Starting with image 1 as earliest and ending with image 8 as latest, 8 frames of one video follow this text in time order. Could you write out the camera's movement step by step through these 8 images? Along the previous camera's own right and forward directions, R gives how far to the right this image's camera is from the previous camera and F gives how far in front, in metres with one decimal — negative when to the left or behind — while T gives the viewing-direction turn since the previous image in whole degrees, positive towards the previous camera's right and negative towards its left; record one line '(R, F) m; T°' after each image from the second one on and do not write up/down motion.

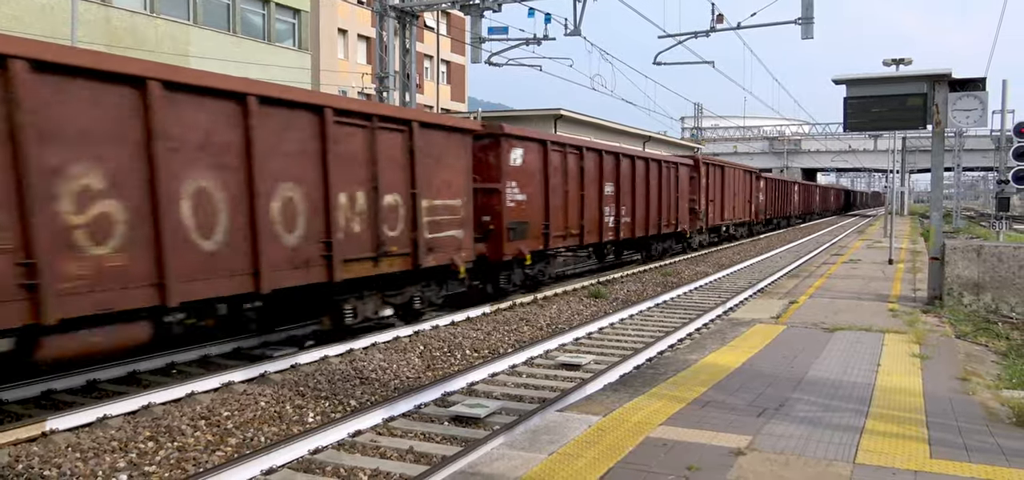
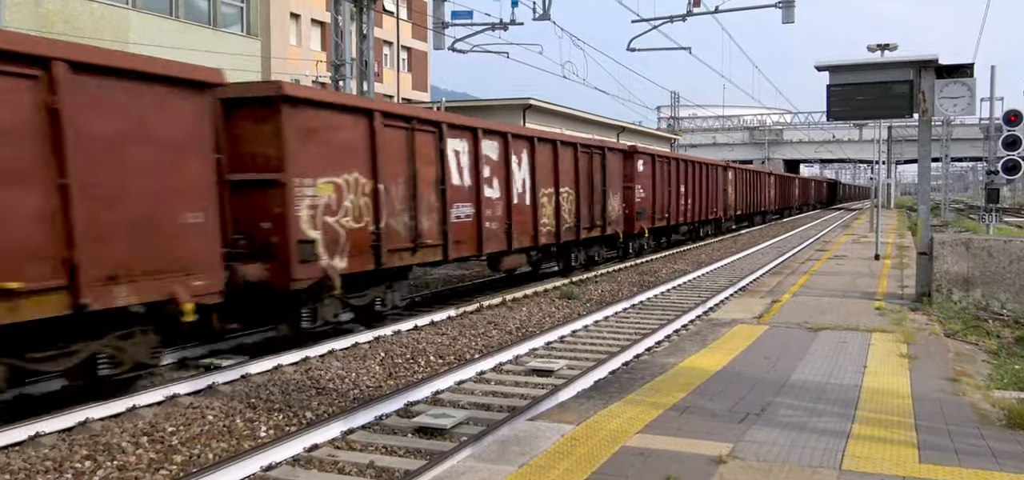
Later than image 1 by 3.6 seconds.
(0.0, +0.6) m; +2°
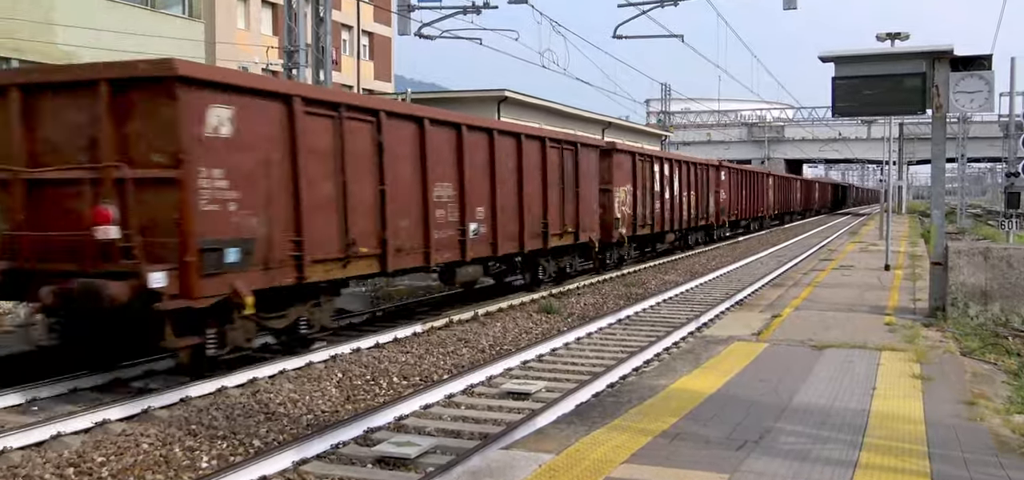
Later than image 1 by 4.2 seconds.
(+0.1, +0.9) m; +1°
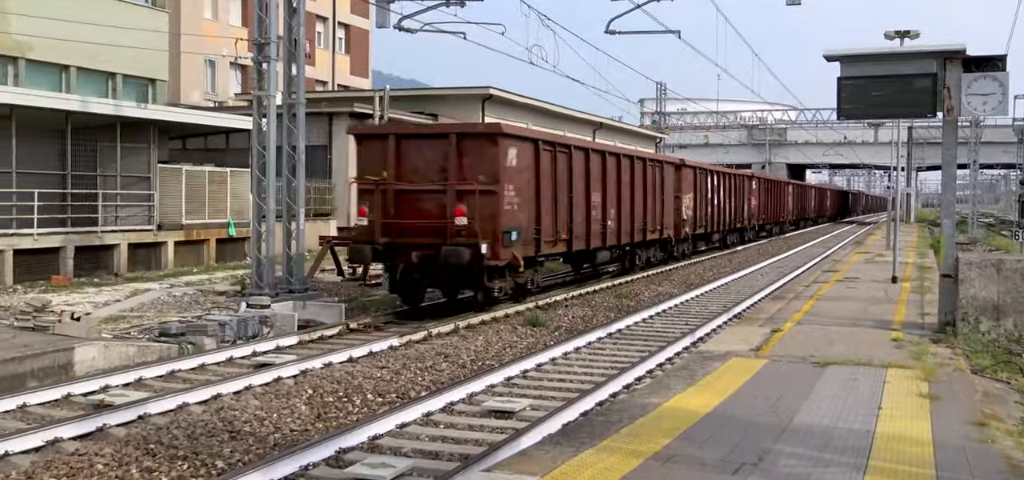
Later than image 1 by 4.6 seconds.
(+0.1, +0.5) m; +1°
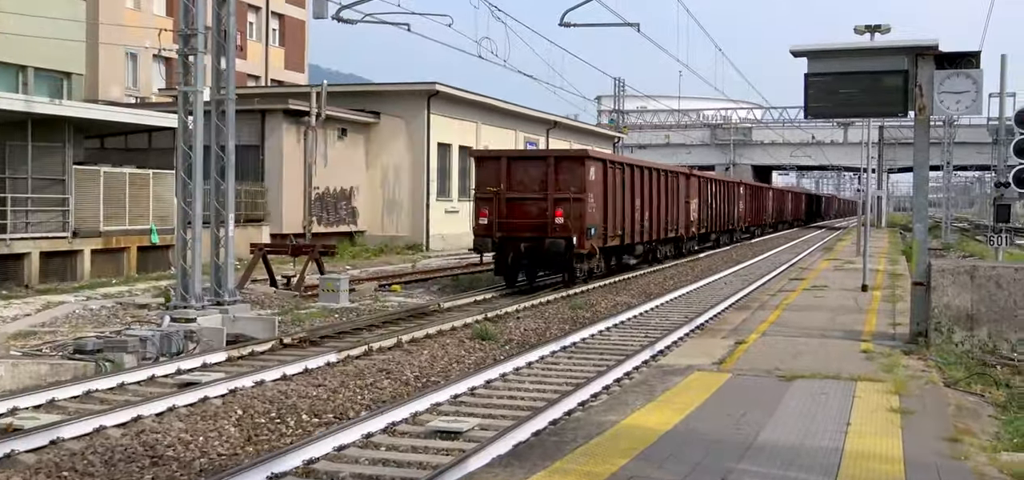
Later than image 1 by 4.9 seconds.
(+0.2, +0.5) m; +2°
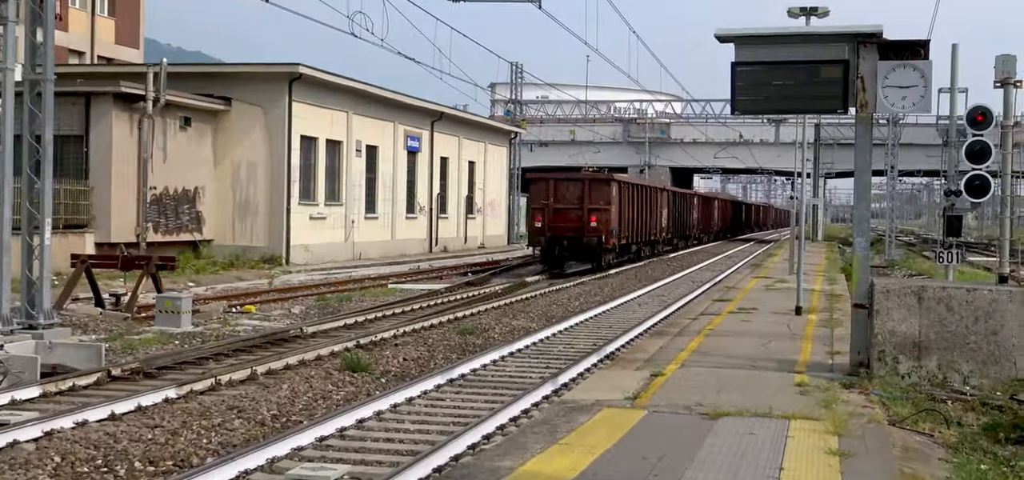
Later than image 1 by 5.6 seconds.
(+0.5, +1.1) m; +3°
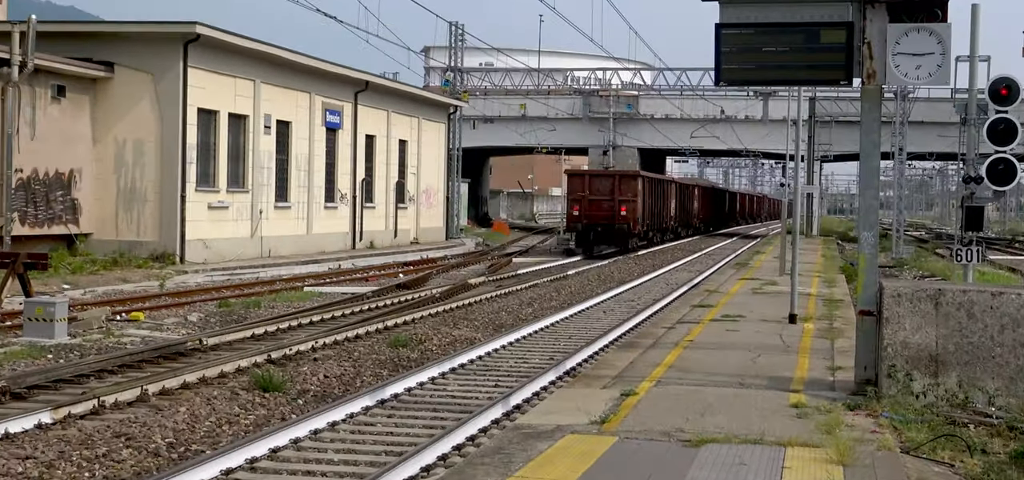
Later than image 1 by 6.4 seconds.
(+0.3, +1.0) m; 0°
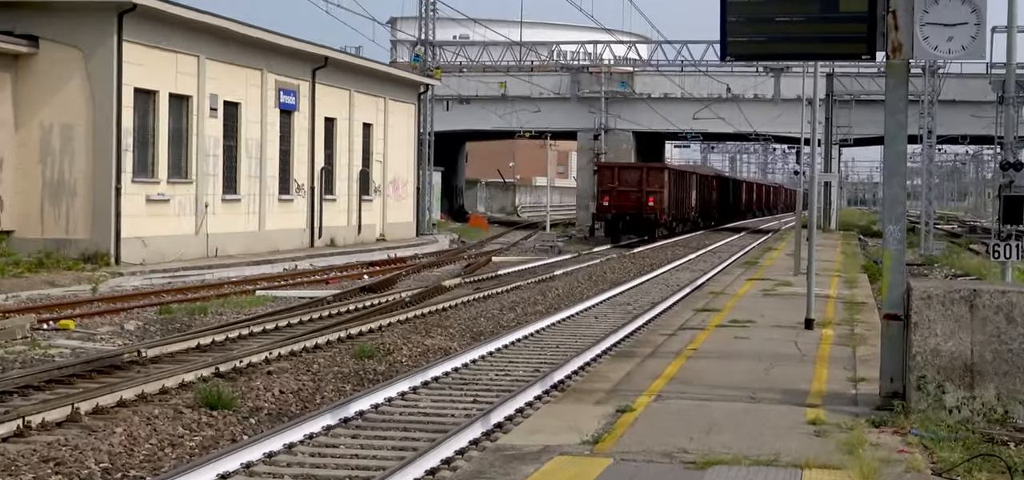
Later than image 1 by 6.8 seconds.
(+0.1, +0.6) m; 0°
